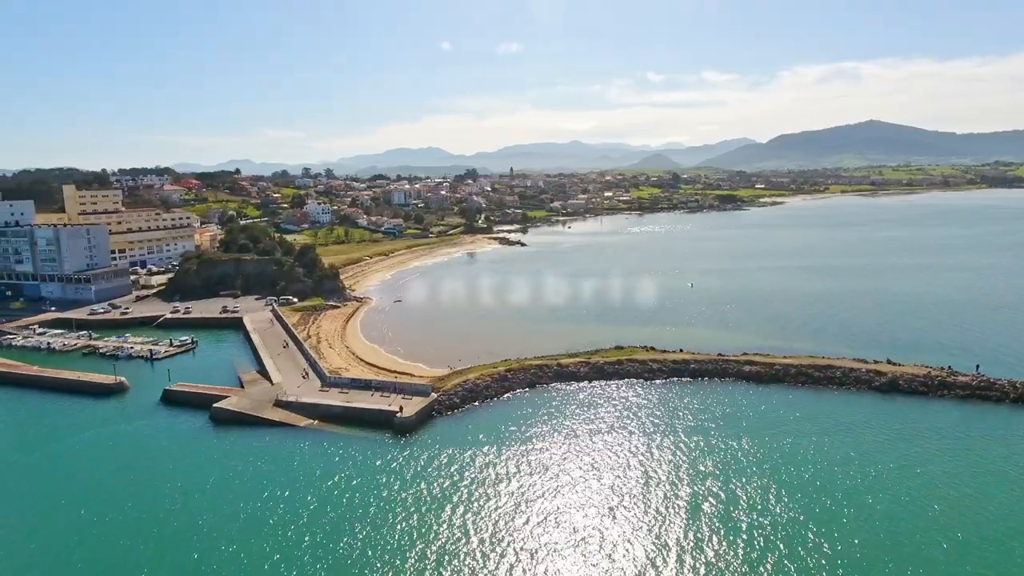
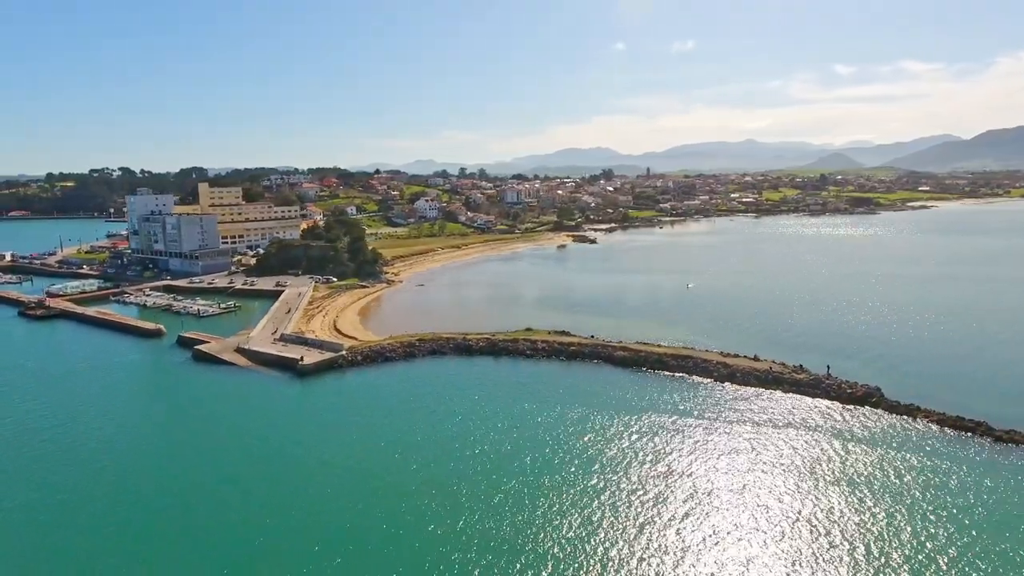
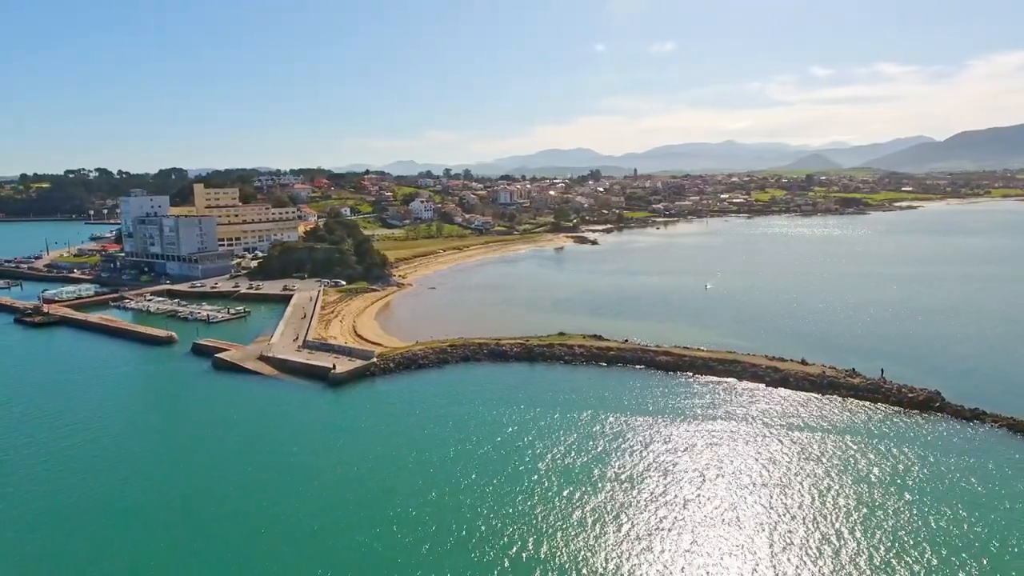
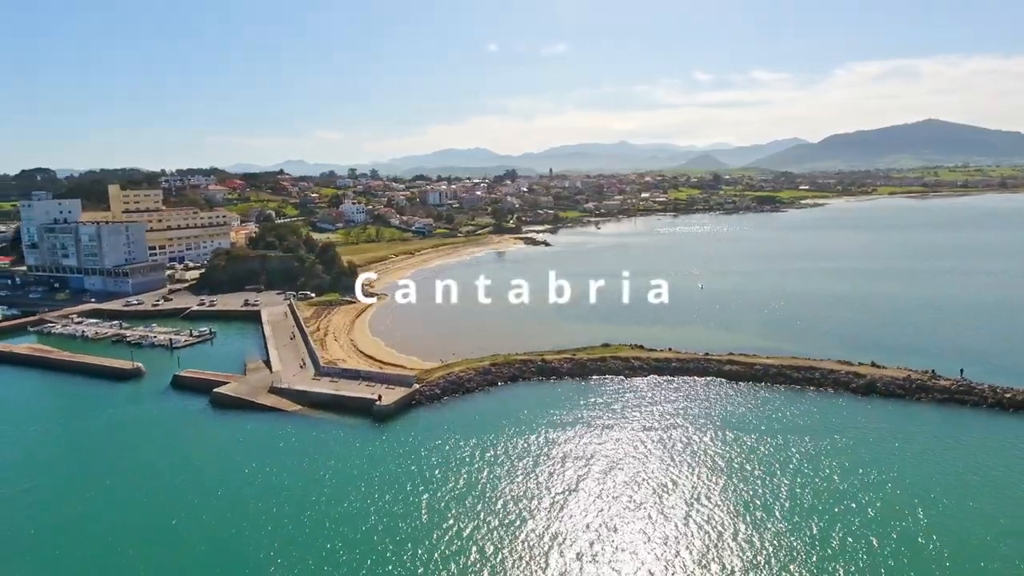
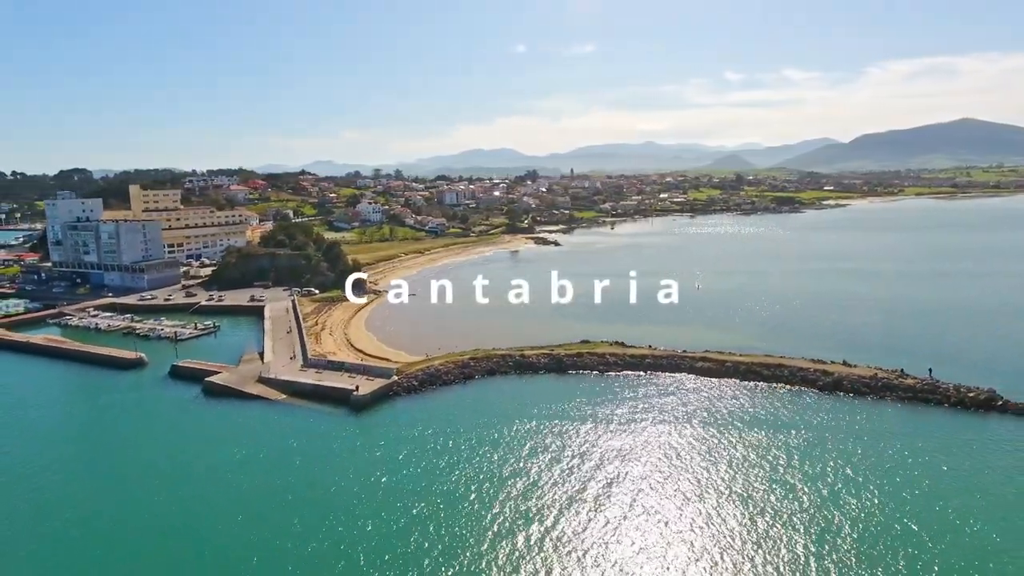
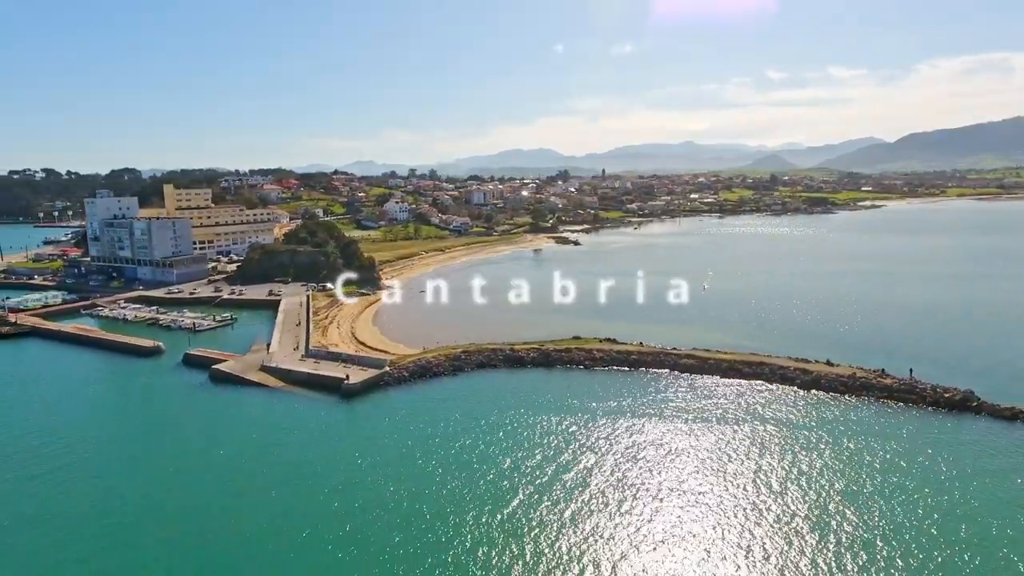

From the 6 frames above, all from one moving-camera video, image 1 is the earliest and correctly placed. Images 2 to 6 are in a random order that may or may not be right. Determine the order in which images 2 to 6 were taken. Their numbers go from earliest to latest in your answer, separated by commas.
4, 5, 6, 3, 2
